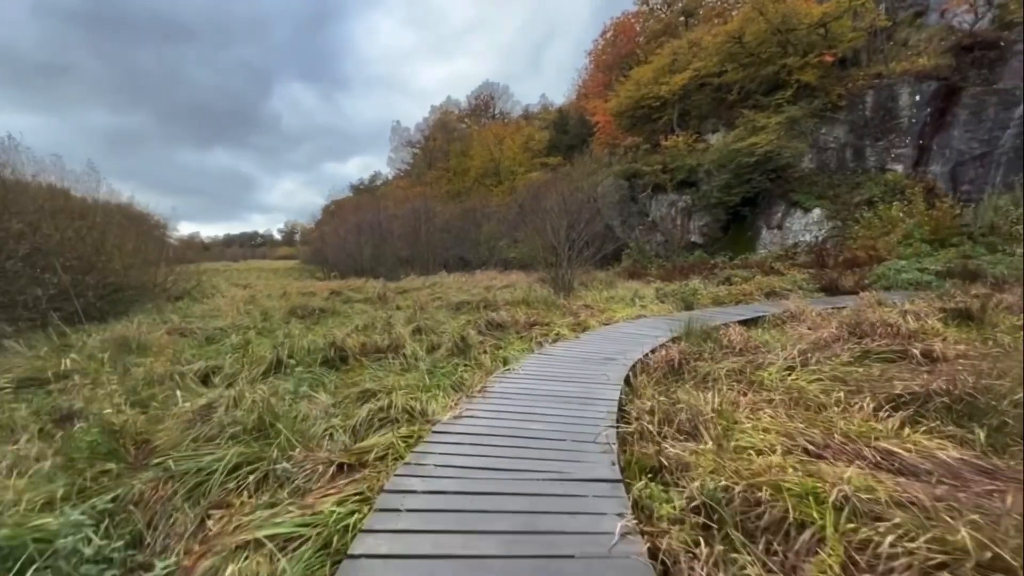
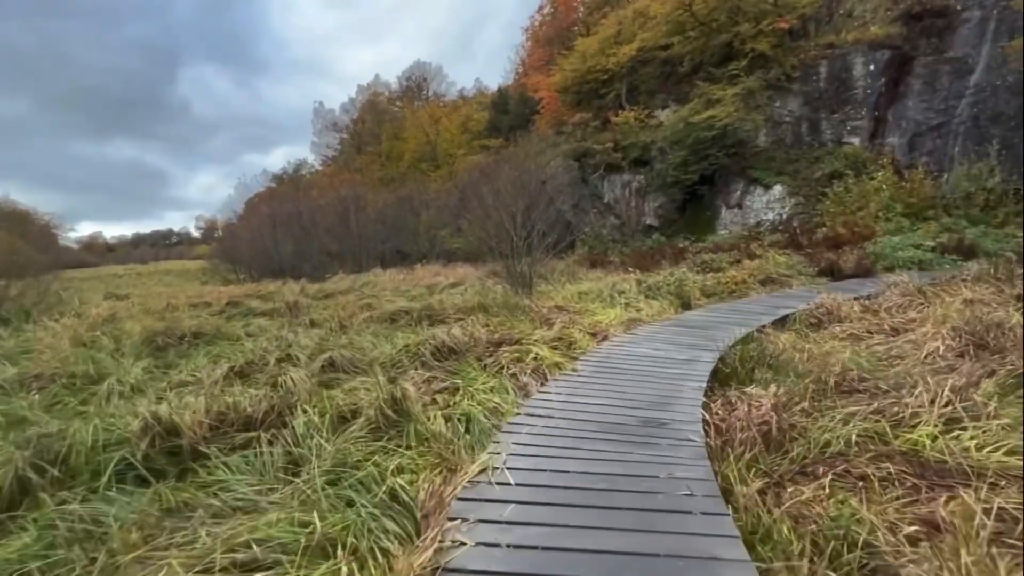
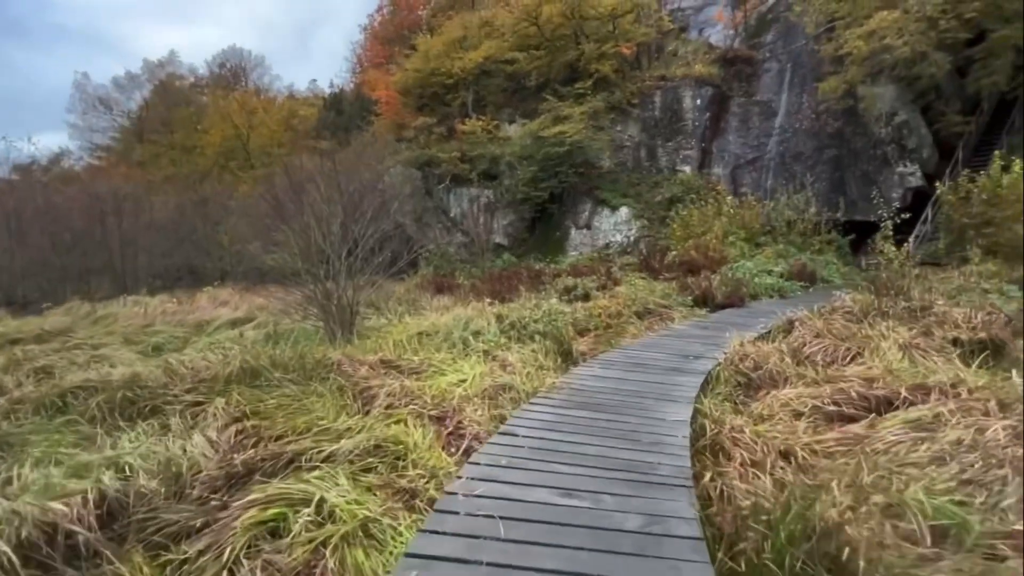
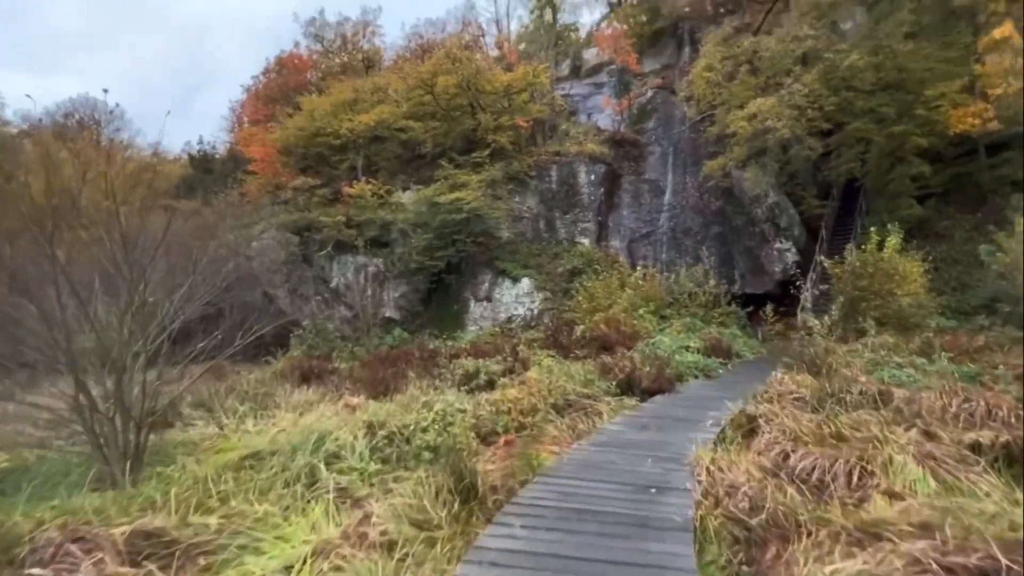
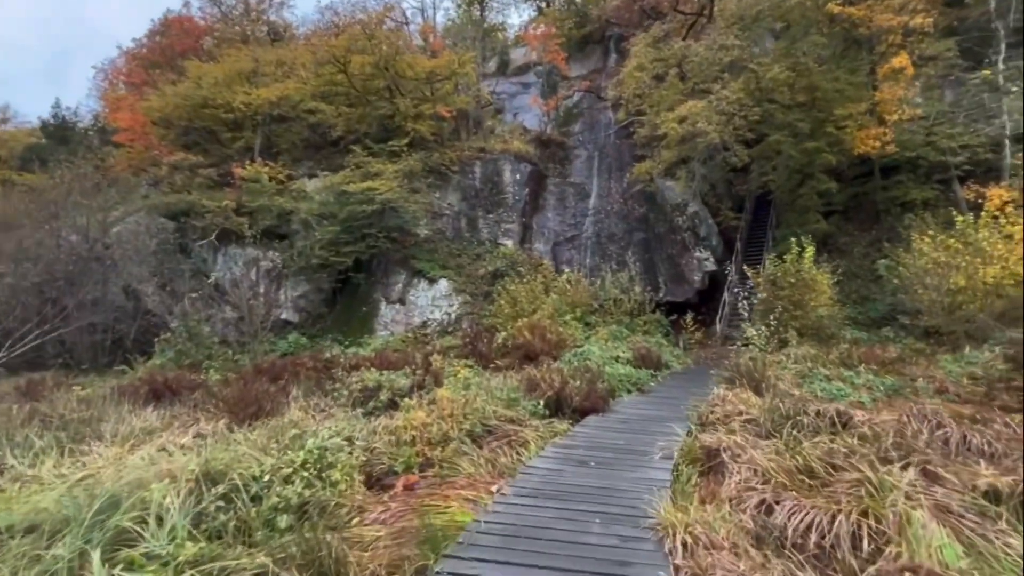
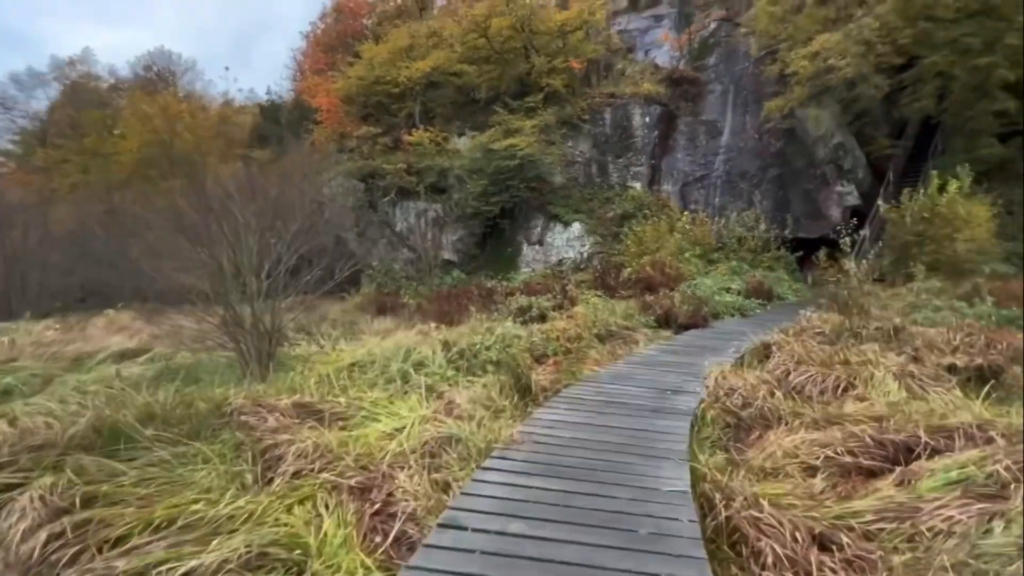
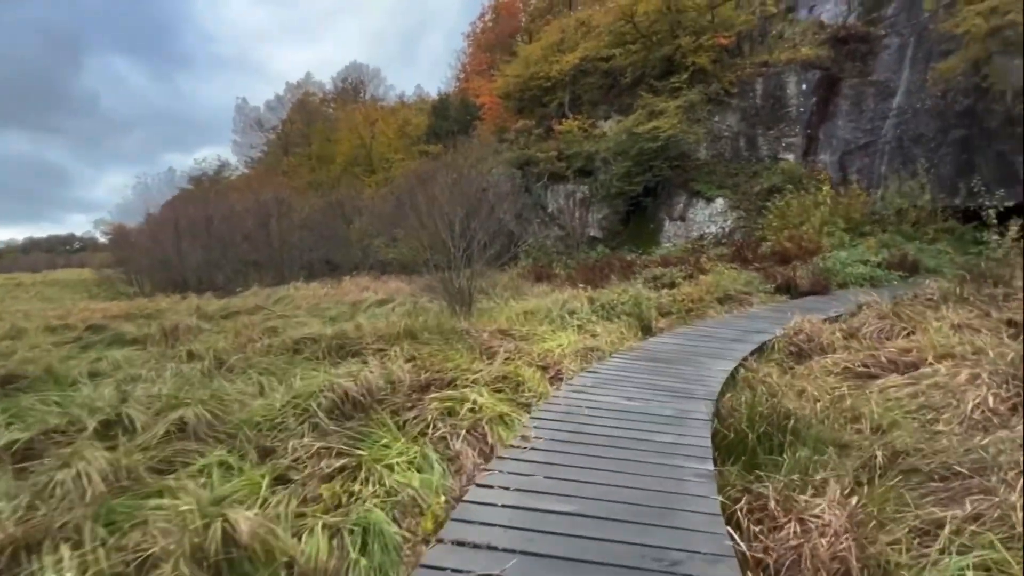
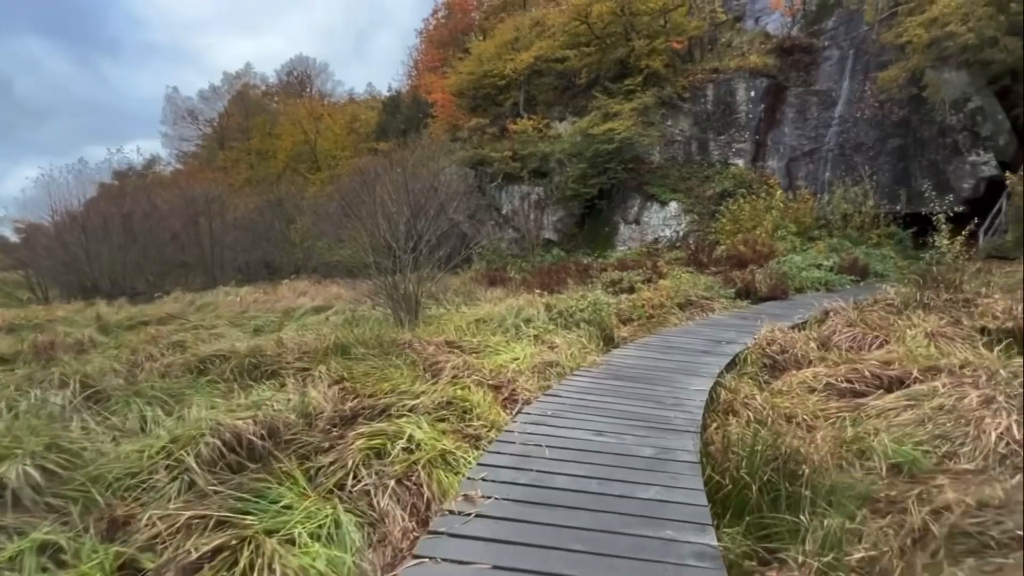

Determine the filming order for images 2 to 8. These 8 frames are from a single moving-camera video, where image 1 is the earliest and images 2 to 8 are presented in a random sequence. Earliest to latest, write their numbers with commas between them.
2, 7, 8, 3, 6, 4, 5
